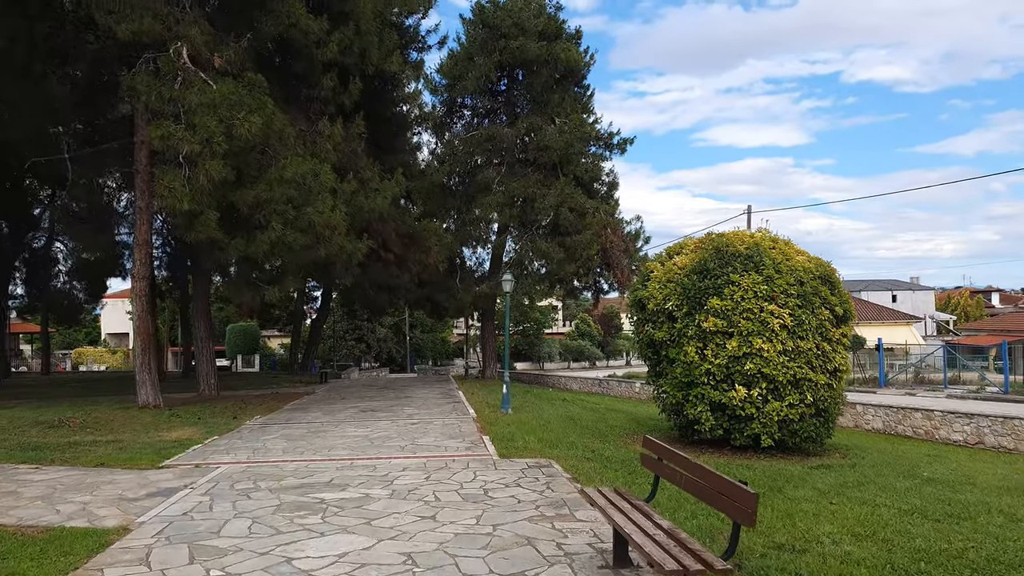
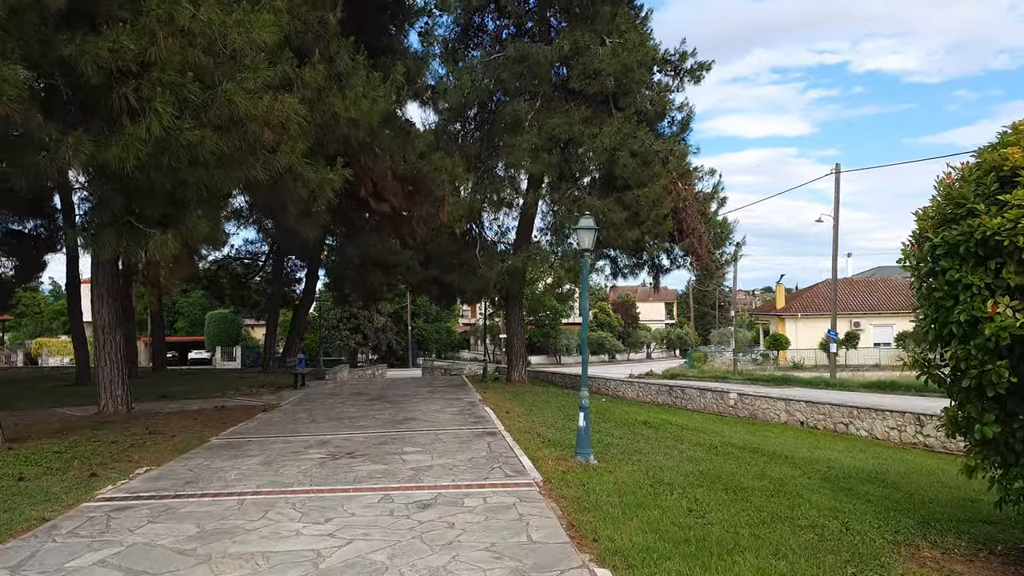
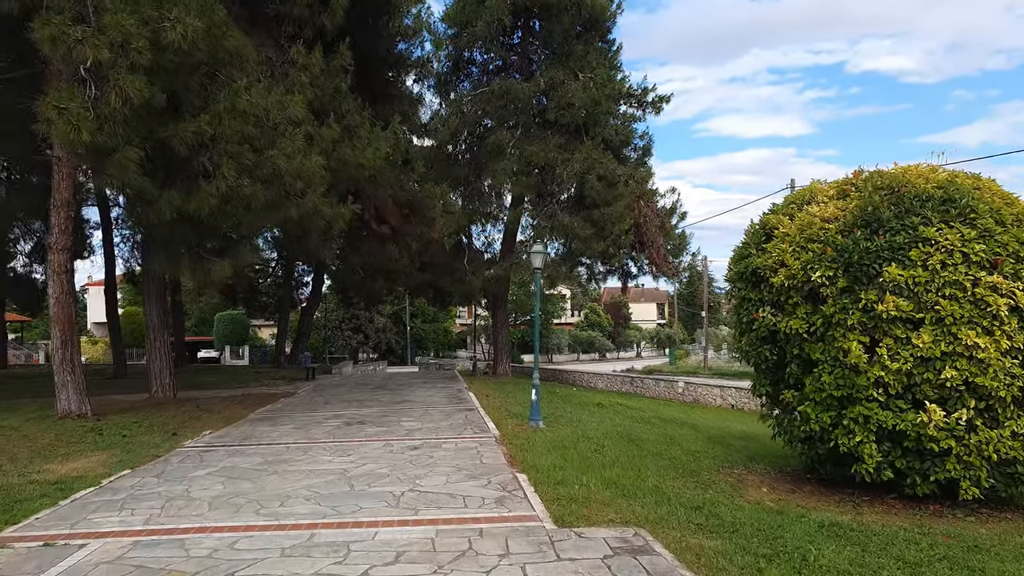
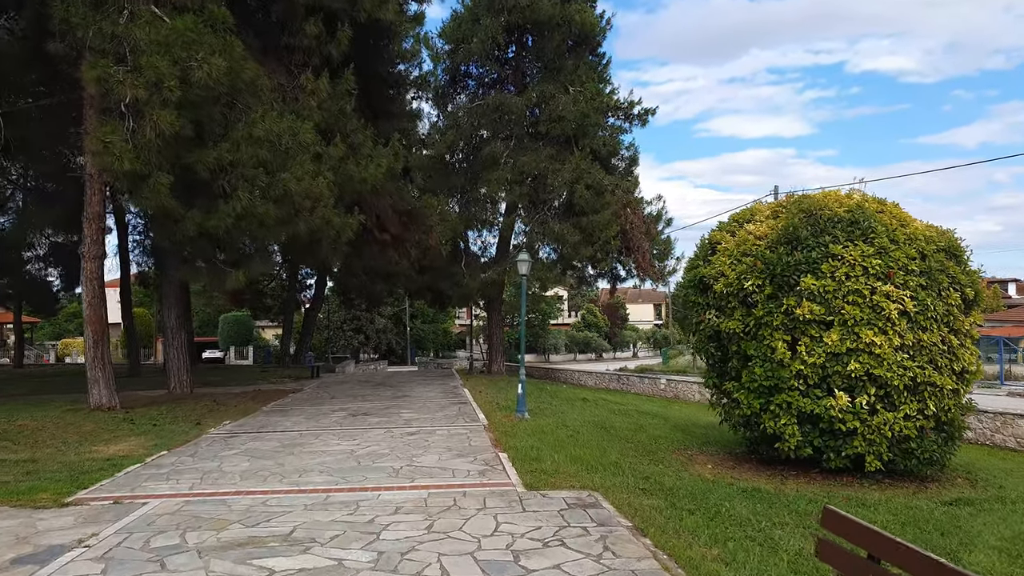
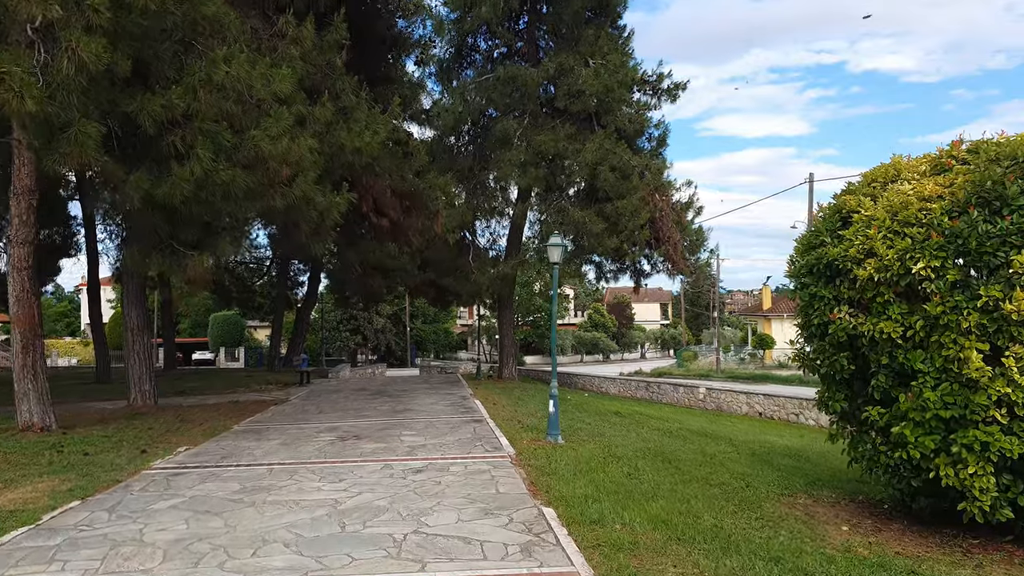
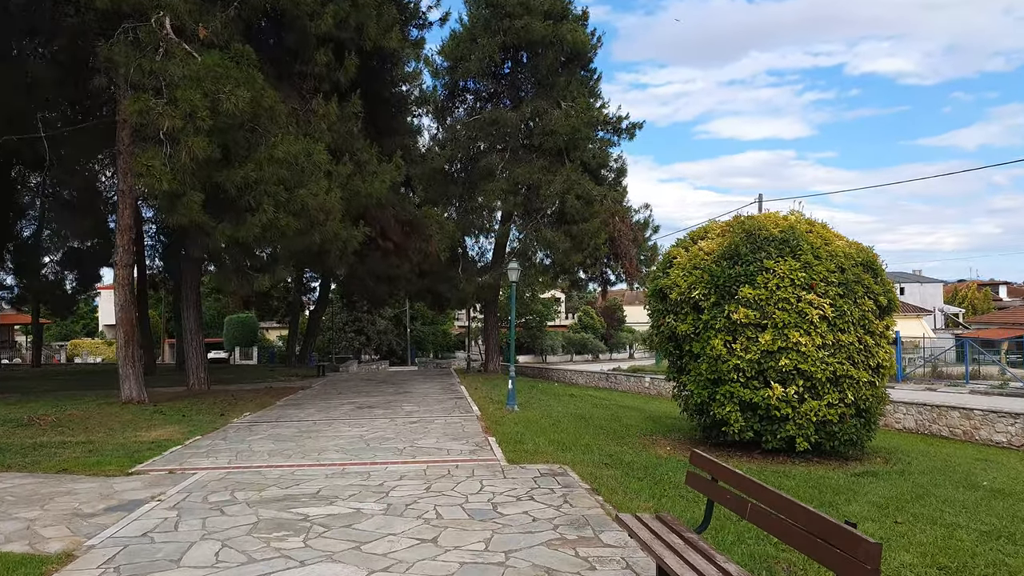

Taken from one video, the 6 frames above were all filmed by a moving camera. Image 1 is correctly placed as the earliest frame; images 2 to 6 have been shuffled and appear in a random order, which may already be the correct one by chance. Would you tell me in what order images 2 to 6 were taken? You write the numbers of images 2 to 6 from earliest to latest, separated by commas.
6, 4, 3, 5, 2
